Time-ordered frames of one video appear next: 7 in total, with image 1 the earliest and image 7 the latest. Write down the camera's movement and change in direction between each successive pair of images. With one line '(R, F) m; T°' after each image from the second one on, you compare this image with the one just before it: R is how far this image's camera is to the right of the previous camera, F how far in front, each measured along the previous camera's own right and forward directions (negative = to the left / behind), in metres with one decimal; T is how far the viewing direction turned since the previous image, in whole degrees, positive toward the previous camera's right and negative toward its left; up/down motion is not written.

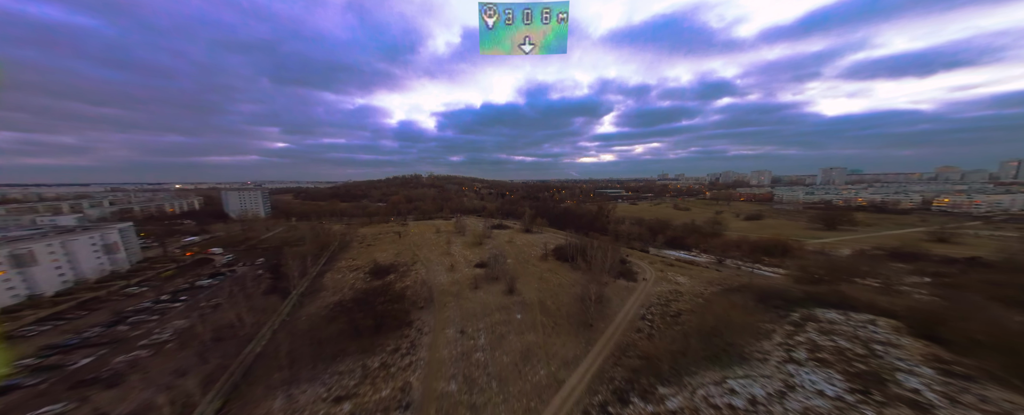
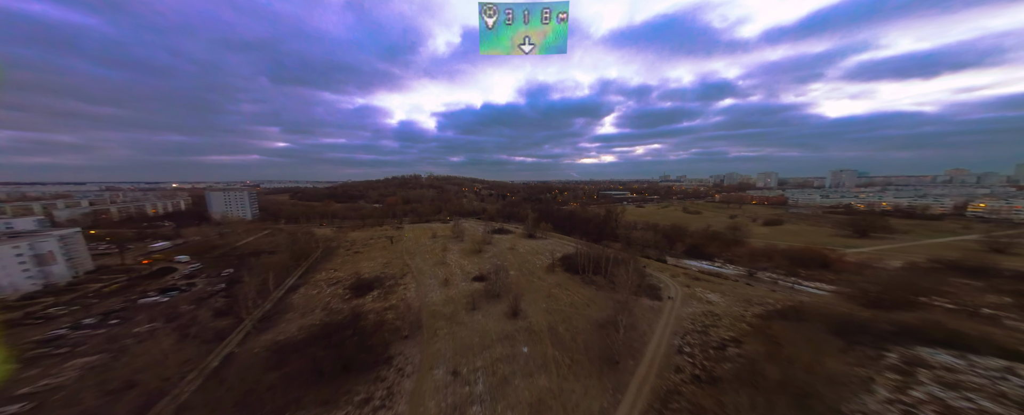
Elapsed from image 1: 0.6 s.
(-0.3, +2.5) m; 0°
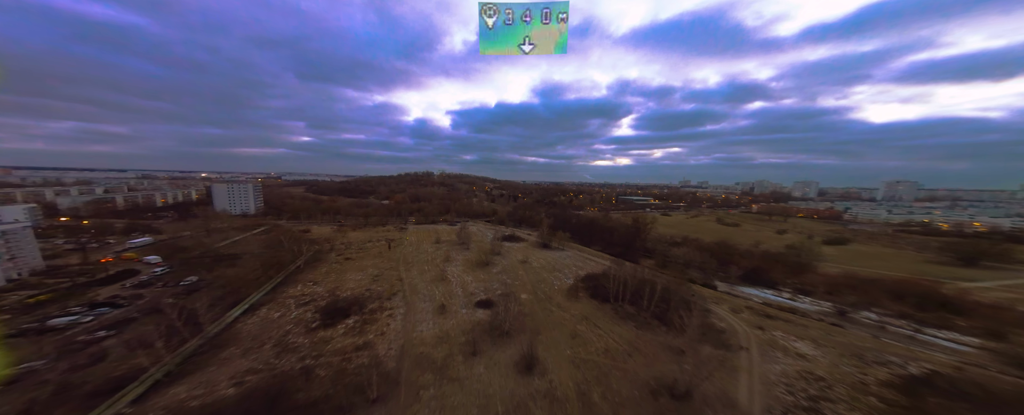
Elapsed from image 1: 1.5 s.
(-0.3, +3.5) m; -3°
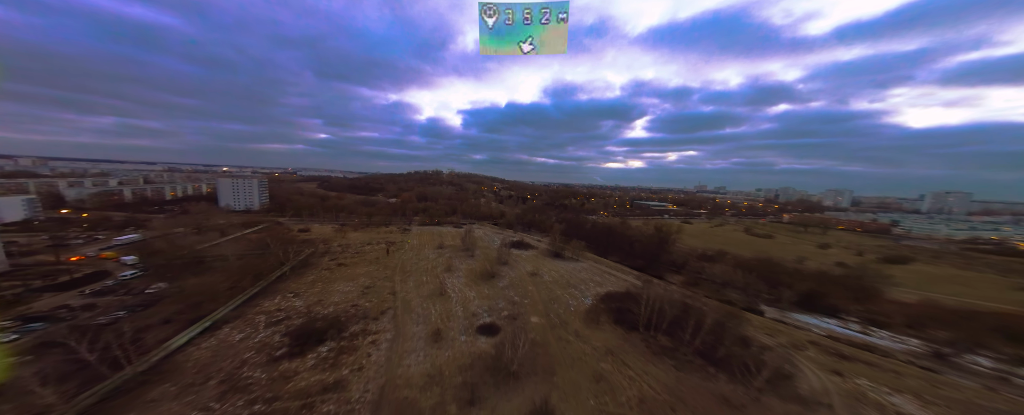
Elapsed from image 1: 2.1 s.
(-0.1, +2.3) m; -2°
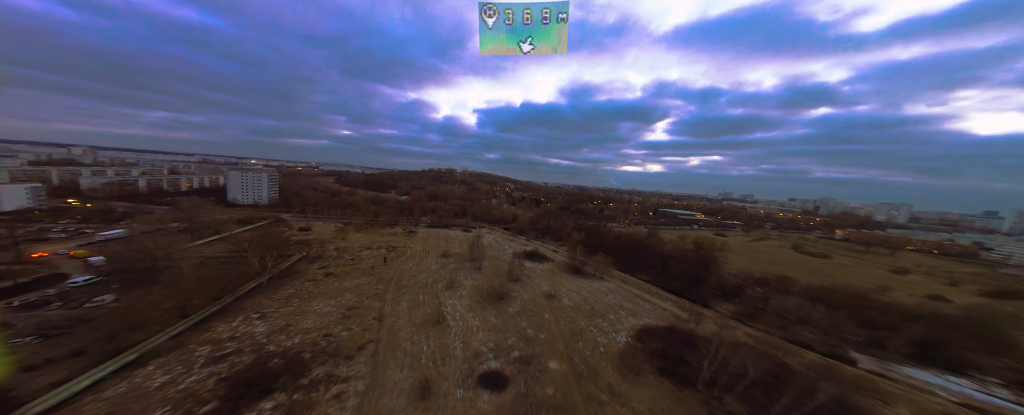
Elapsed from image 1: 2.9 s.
(-0.2, +3.0) m; -3°
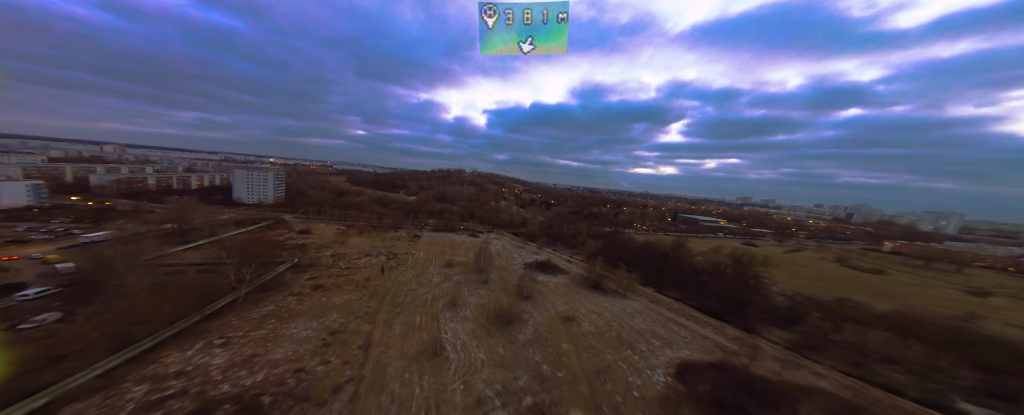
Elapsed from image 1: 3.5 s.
(-0.2, +2.2) m; -2°
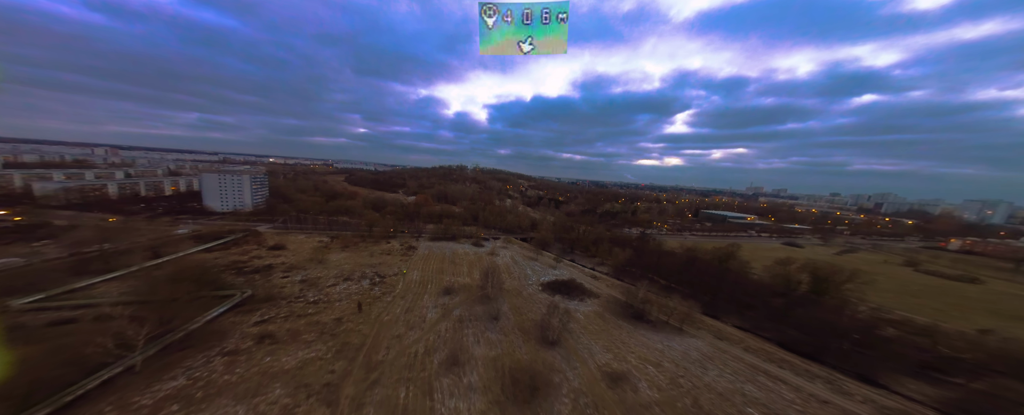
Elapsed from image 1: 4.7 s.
(-0.8, +4.3) m; 0°
